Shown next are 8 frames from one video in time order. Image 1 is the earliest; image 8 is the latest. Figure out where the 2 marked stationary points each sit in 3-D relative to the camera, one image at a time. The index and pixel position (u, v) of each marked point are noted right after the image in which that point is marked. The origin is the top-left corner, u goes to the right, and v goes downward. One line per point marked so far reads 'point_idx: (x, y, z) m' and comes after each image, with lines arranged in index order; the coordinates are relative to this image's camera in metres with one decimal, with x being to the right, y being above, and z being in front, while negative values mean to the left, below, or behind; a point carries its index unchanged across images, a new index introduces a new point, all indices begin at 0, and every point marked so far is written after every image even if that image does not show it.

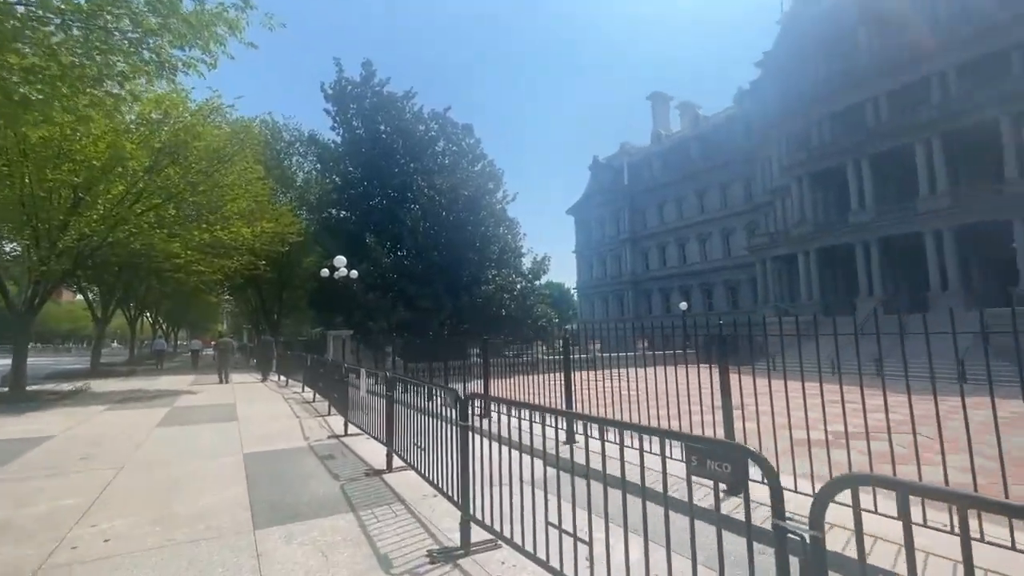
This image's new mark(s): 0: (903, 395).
0: (+10.2, -2.2, +15.1) m
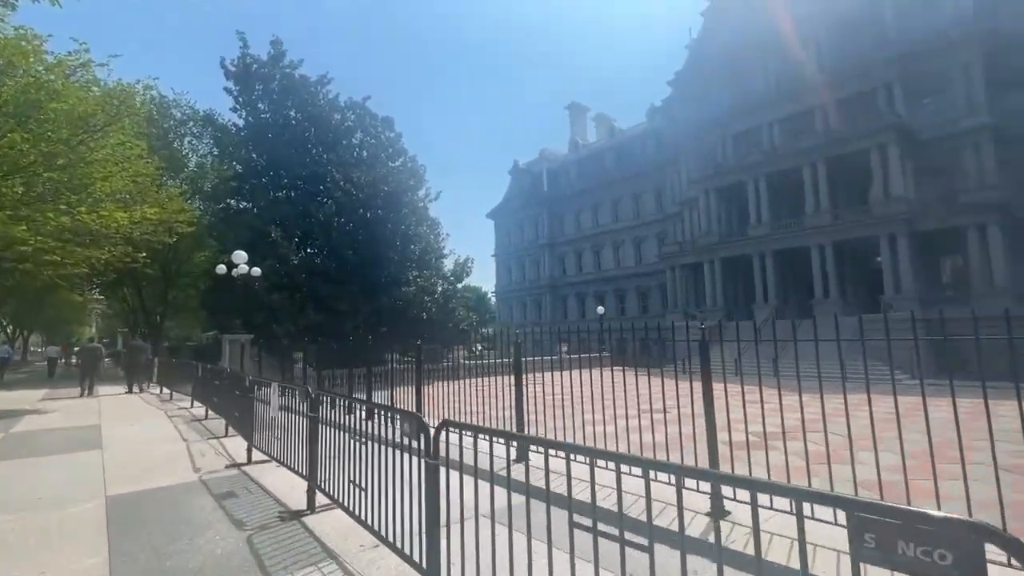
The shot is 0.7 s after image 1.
0: (+8.0, -2.5, +15.8) m
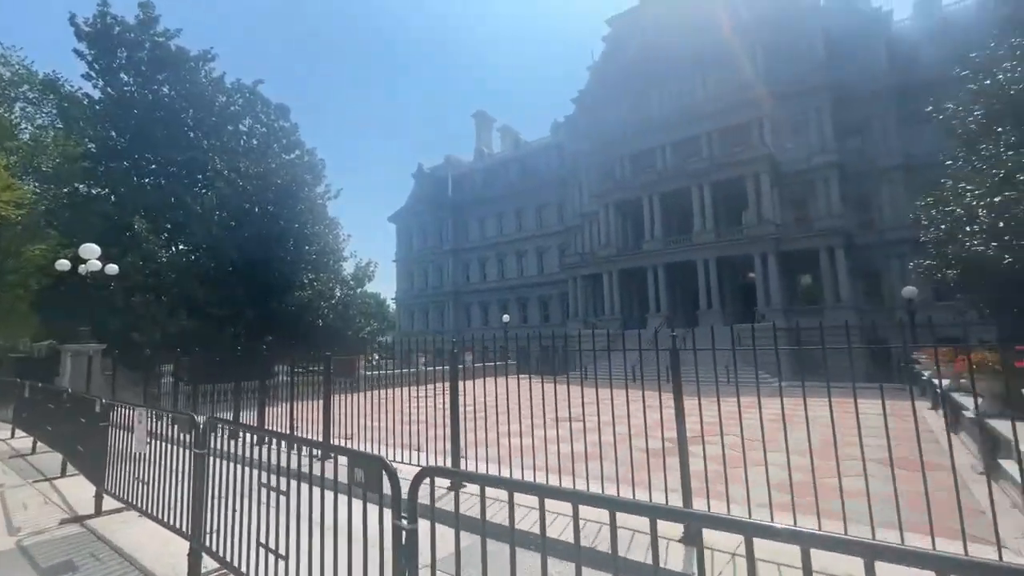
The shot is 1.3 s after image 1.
0: (+5.4, -2.8, +16.3) m
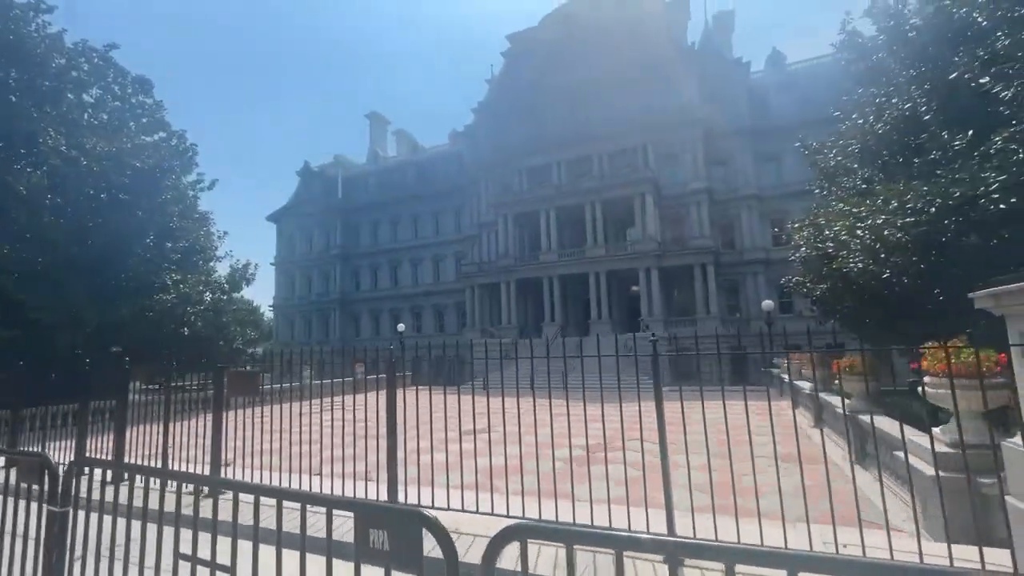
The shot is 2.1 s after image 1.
0: (+2.6, -3.1, +16.3) m
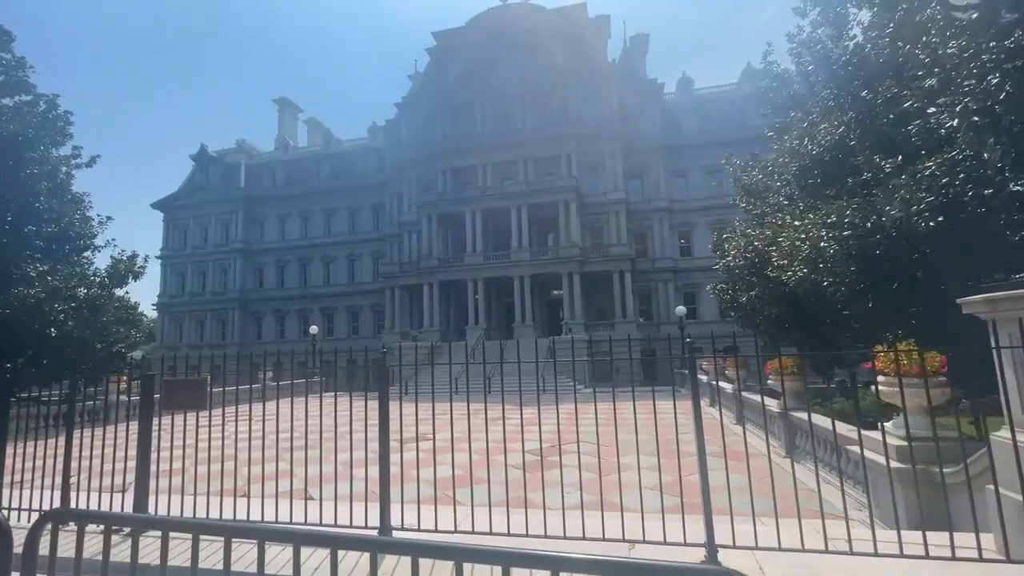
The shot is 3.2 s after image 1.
0: (+0.5, -3.1, +15.8) m
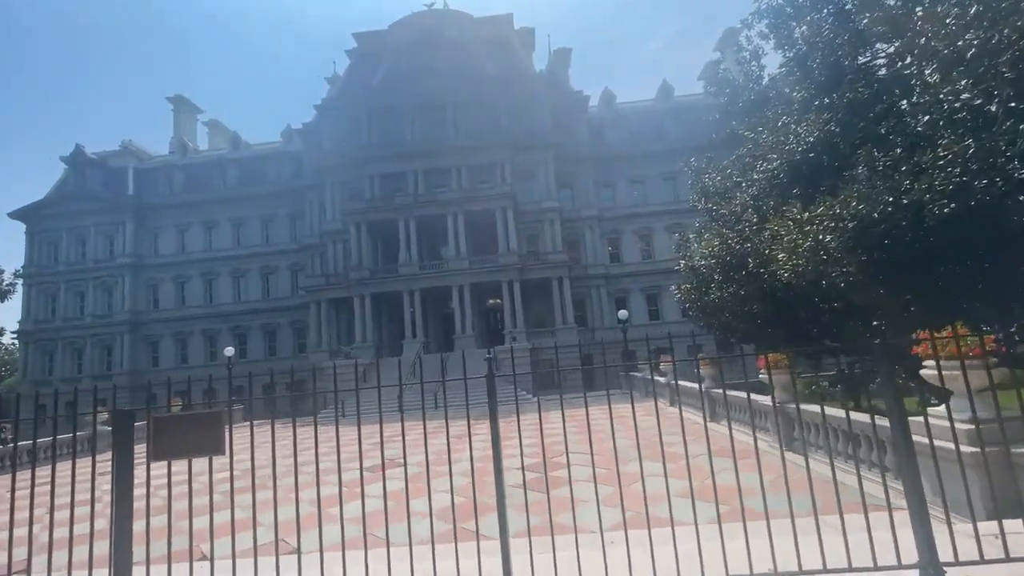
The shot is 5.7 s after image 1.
0: (-0.9, -3.2, +14.6) m
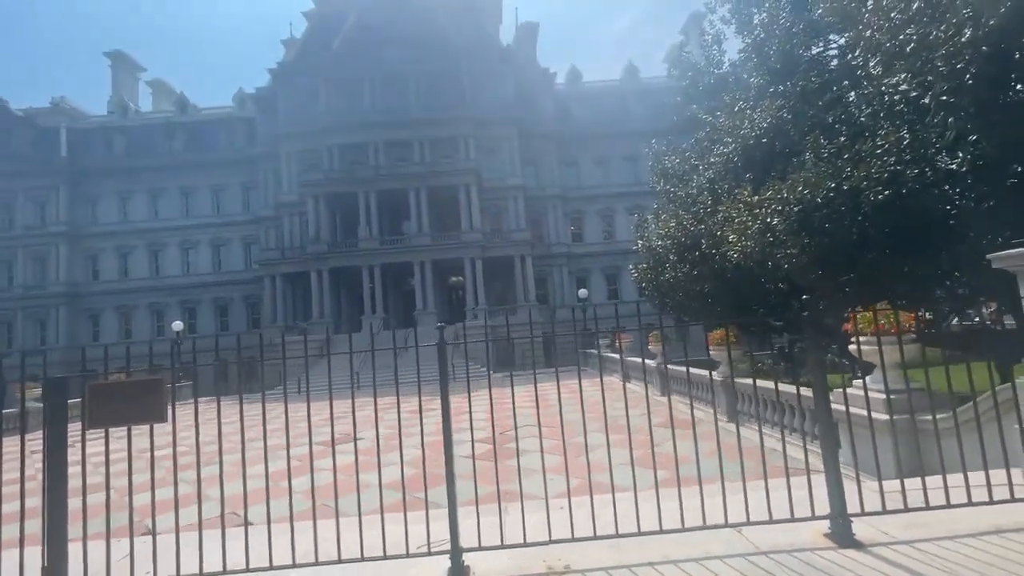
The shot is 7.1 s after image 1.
0: (-1.9, -2.6, +14.7) m
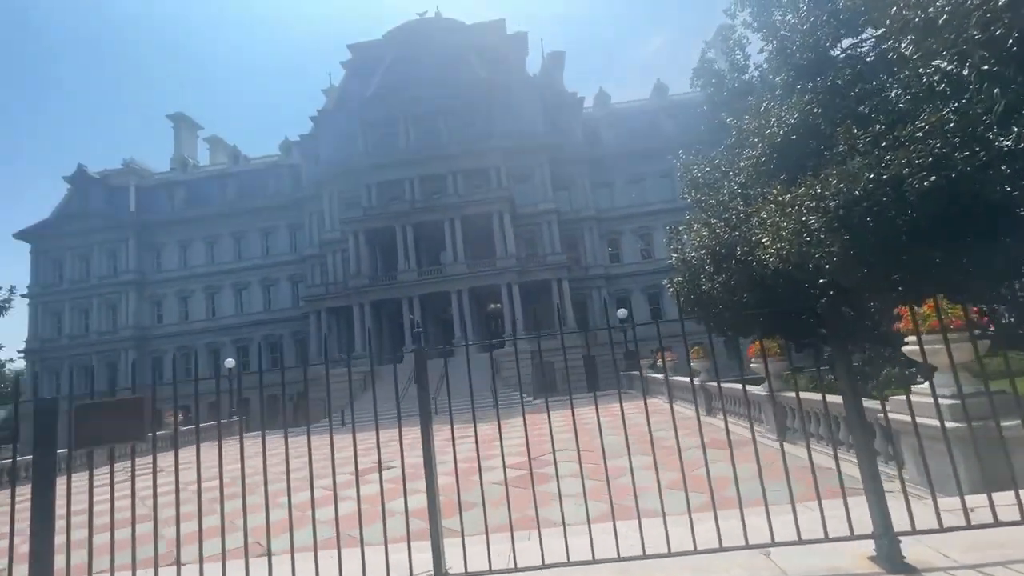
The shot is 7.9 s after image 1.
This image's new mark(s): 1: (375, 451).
0: (-0.8, -3.3, +14.7) m
1: (-2.8, -3.5, +12.6) m
